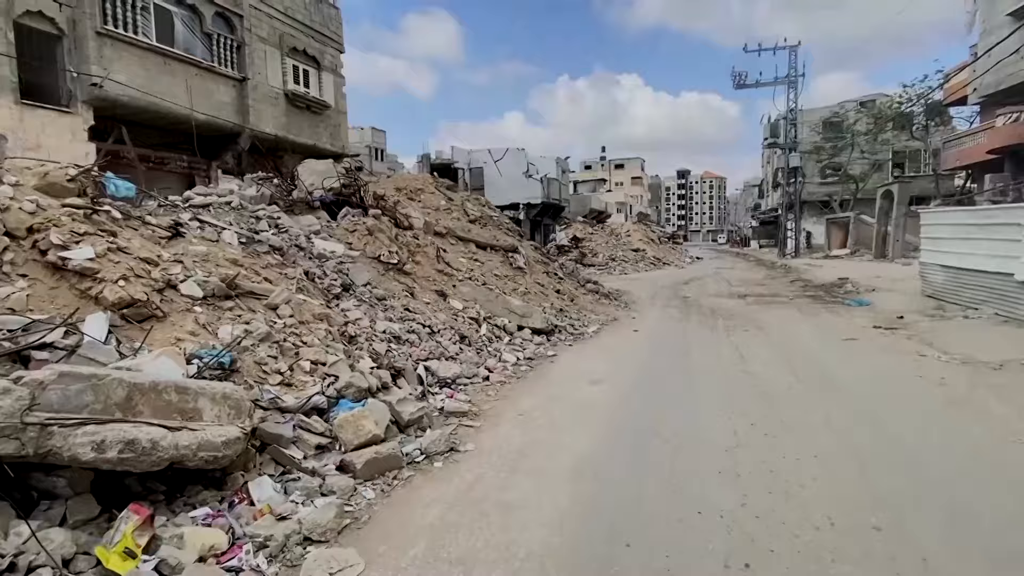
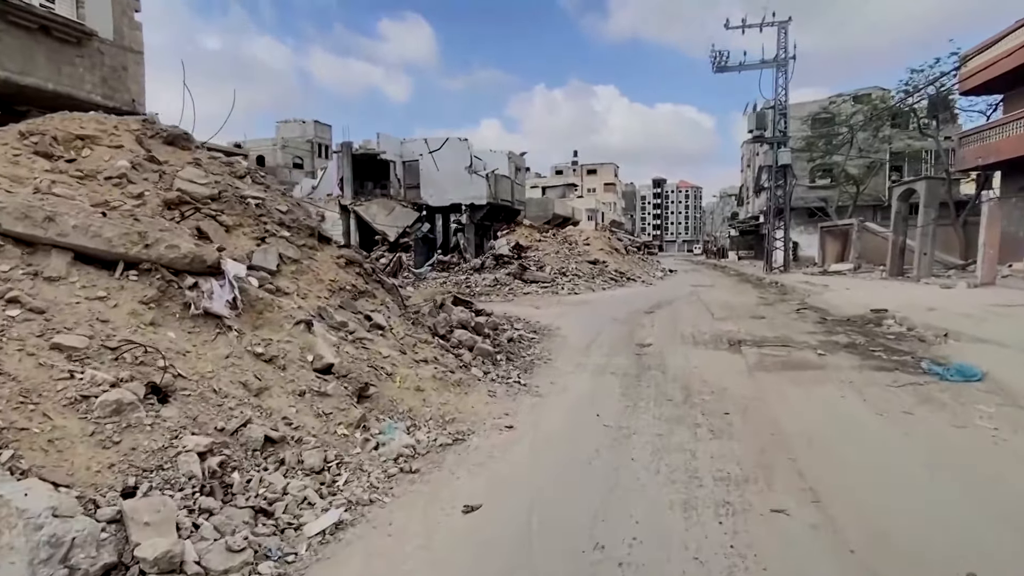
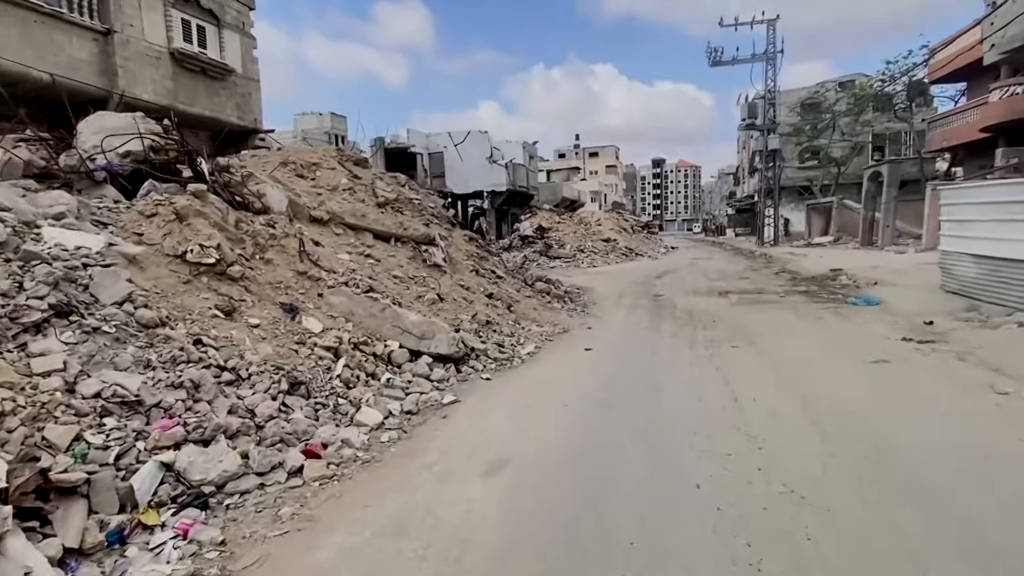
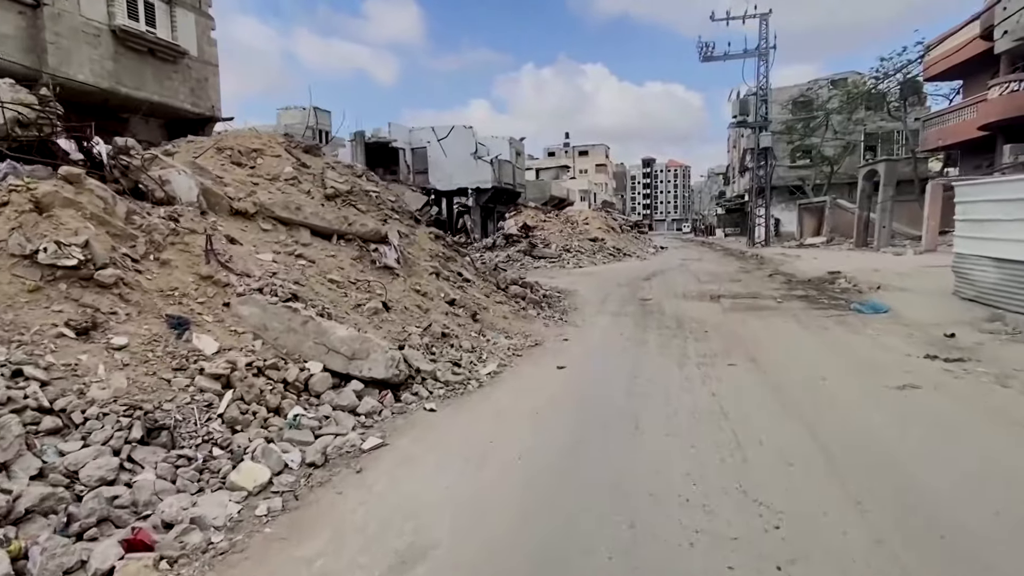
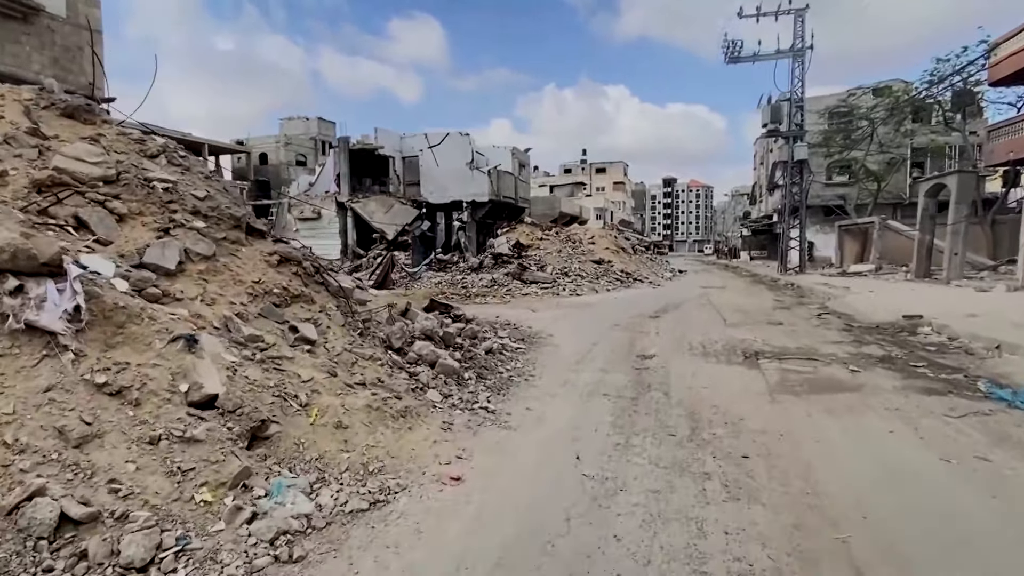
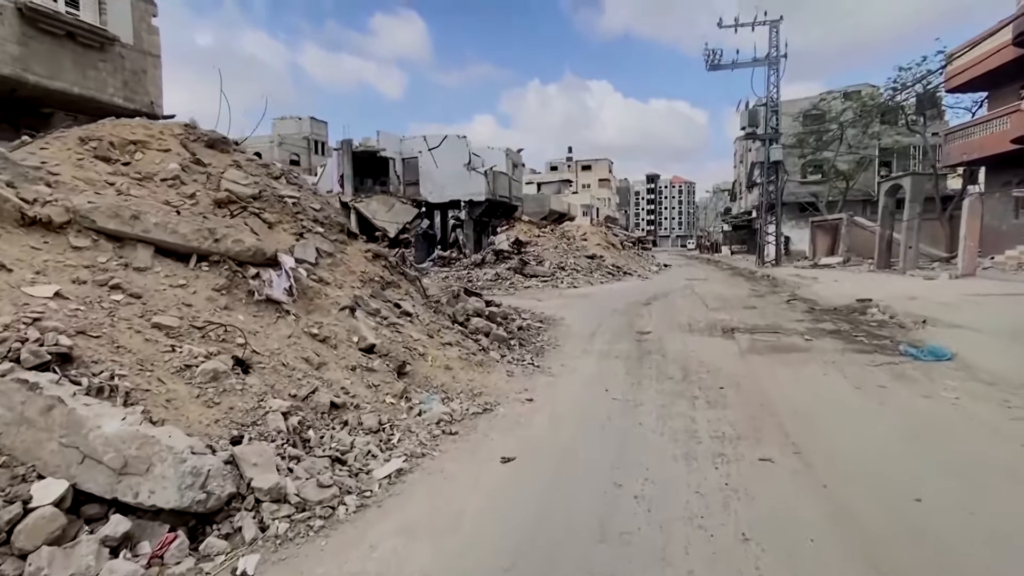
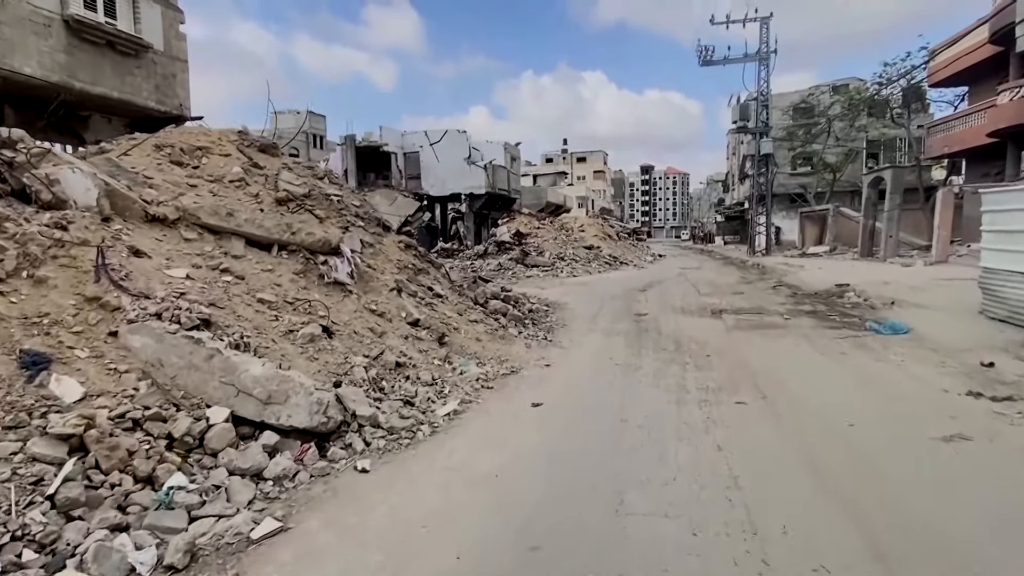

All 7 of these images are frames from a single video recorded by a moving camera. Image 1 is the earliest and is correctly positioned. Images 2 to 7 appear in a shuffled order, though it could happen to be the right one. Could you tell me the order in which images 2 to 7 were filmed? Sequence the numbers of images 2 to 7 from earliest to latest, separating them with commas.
3, 4, 7, 6, 2, 5
